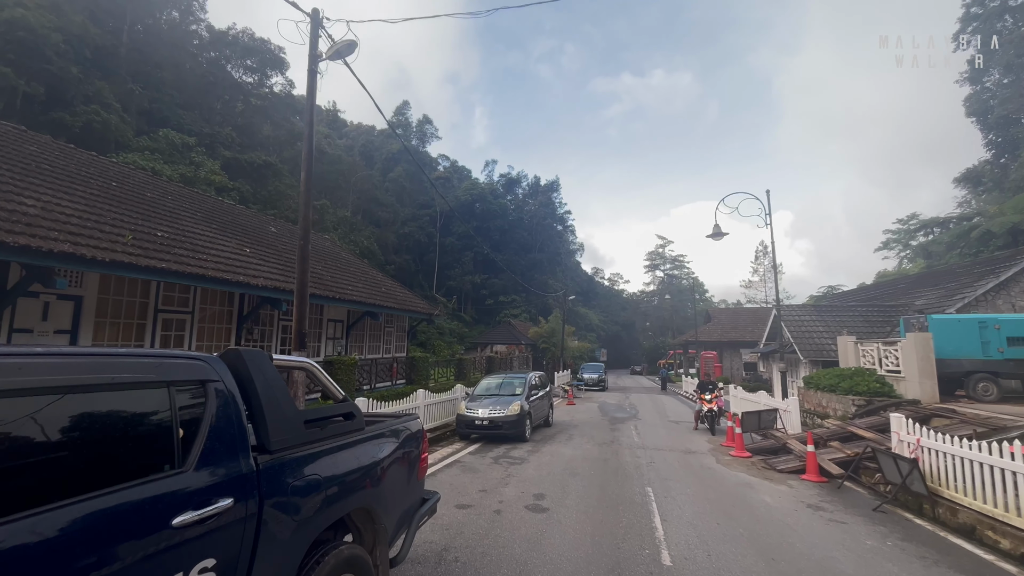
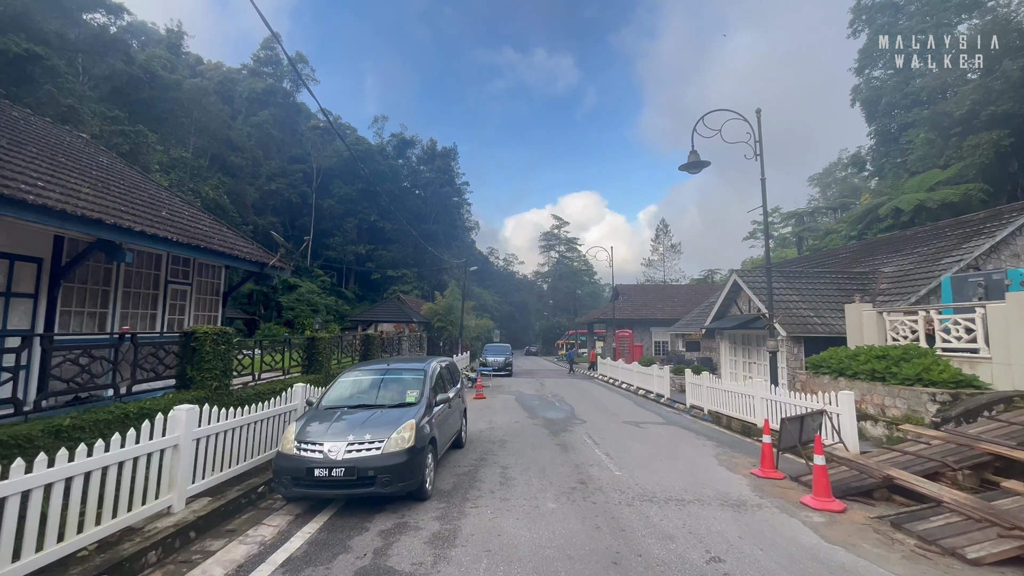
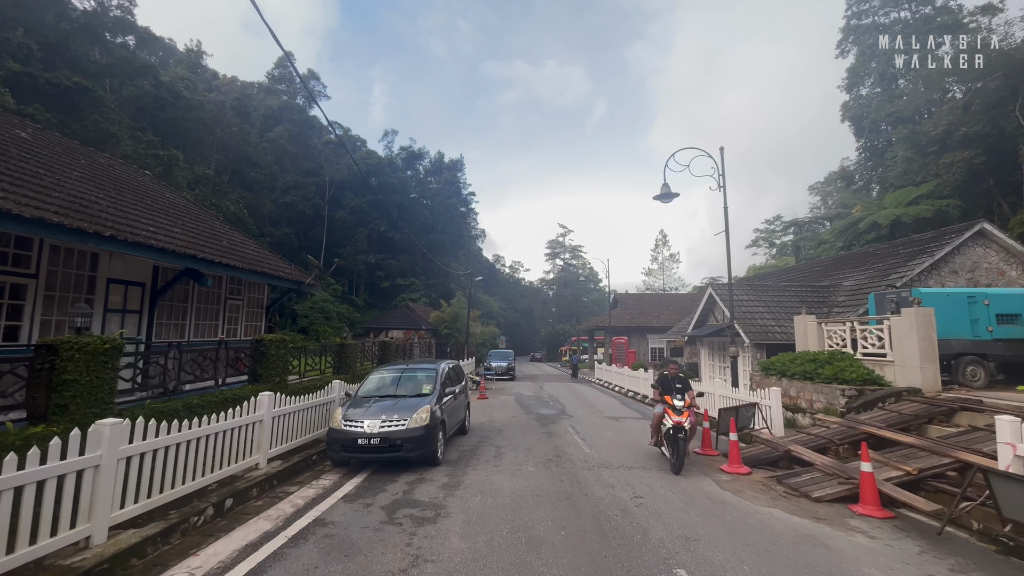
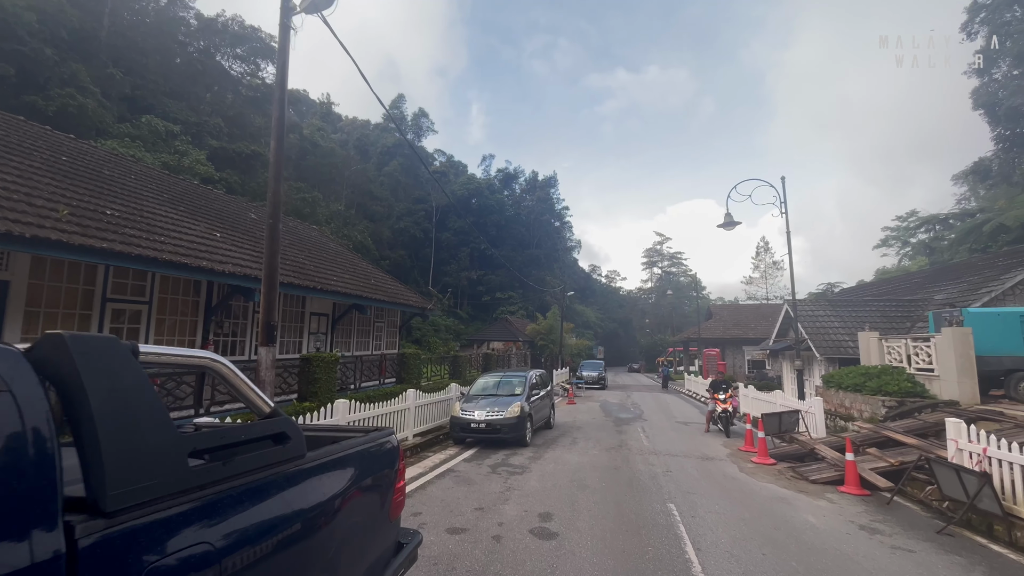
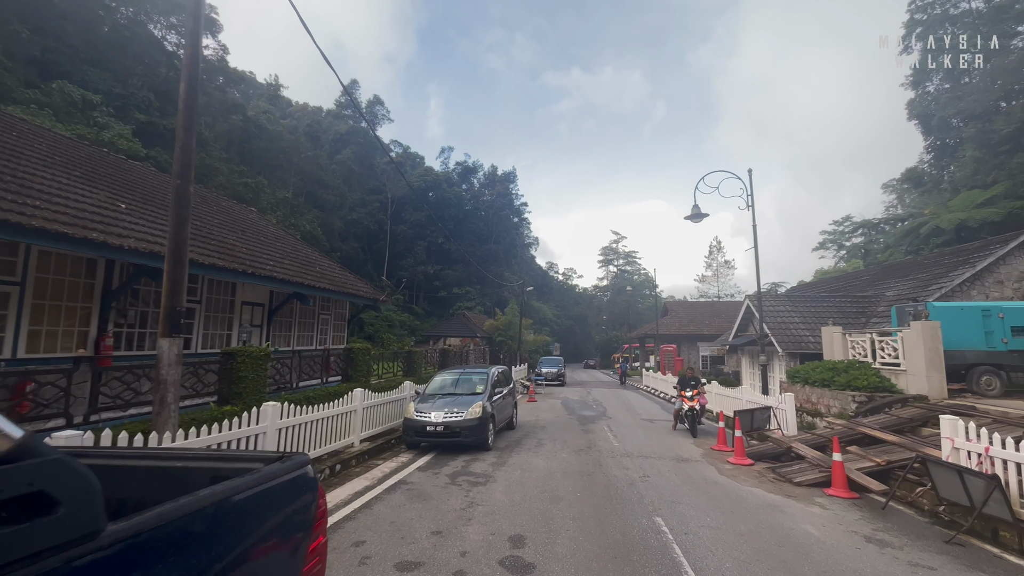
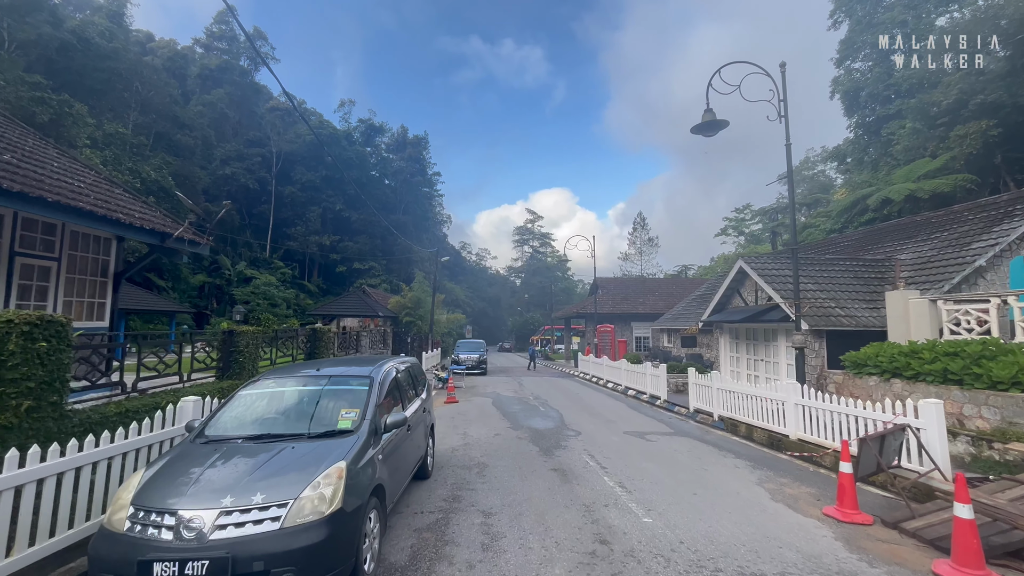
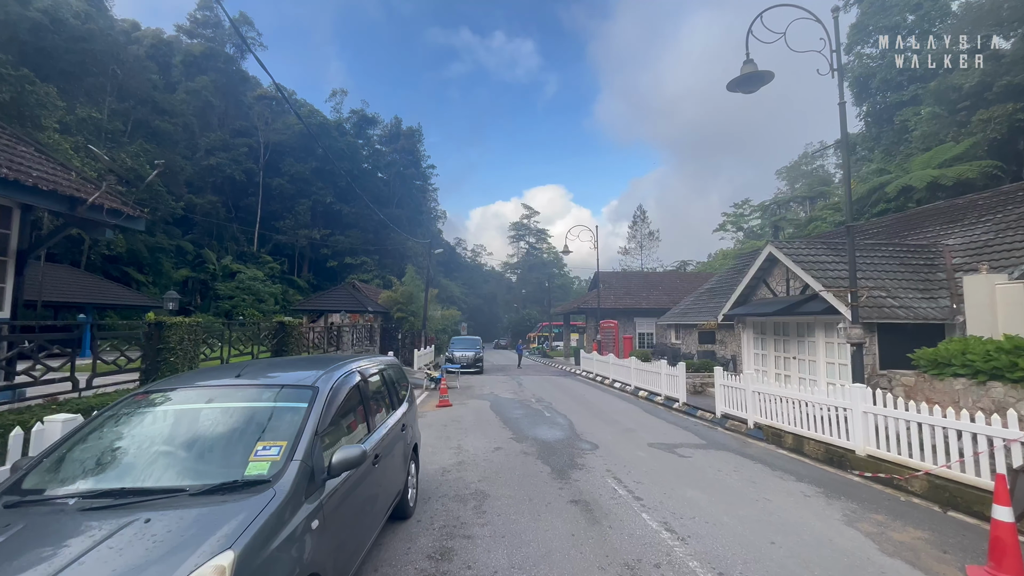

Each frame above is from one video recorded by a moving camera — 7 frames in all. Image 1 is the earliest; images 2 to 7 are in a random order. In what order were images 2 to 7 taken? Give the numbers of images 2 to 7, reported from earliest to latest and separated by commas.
4, 5, 3, 2, 6, 7
